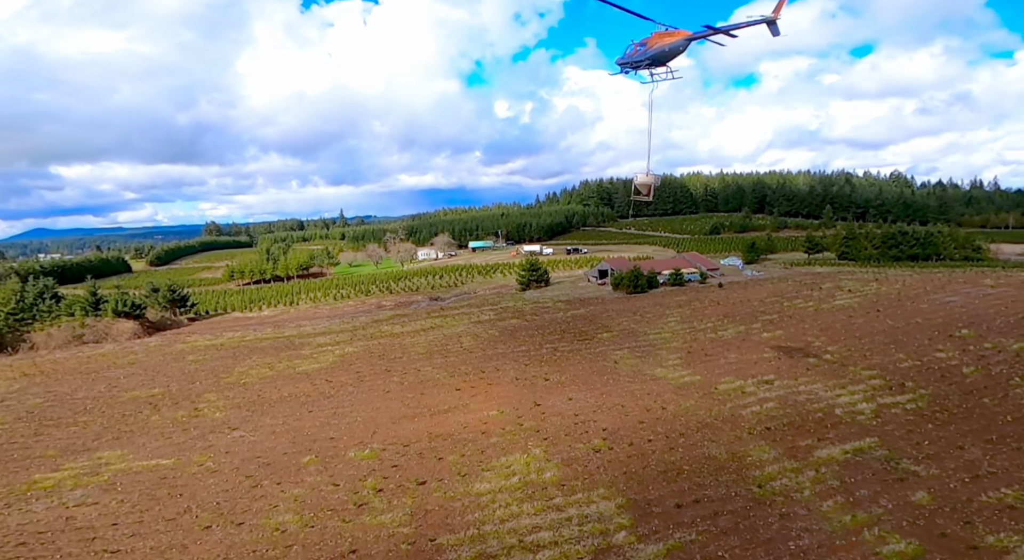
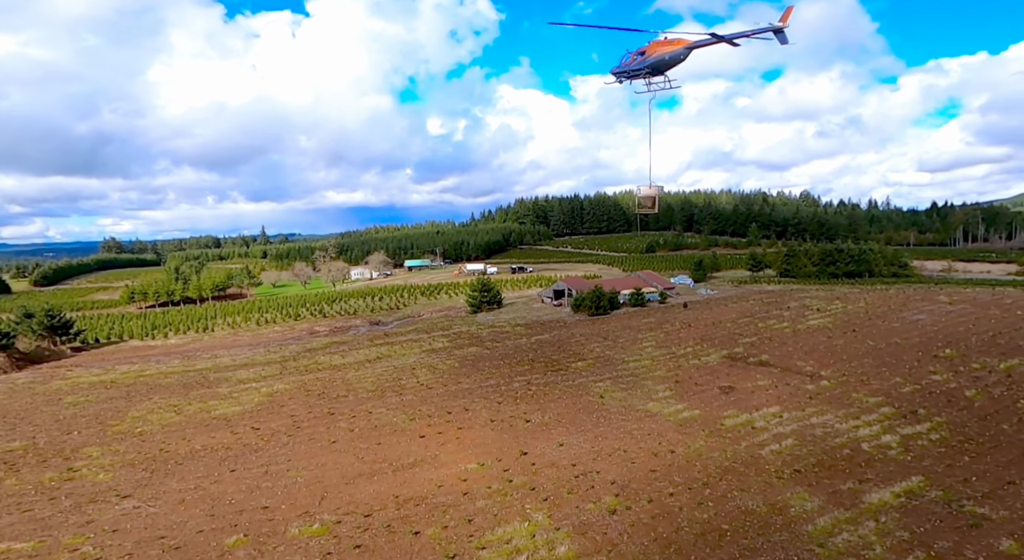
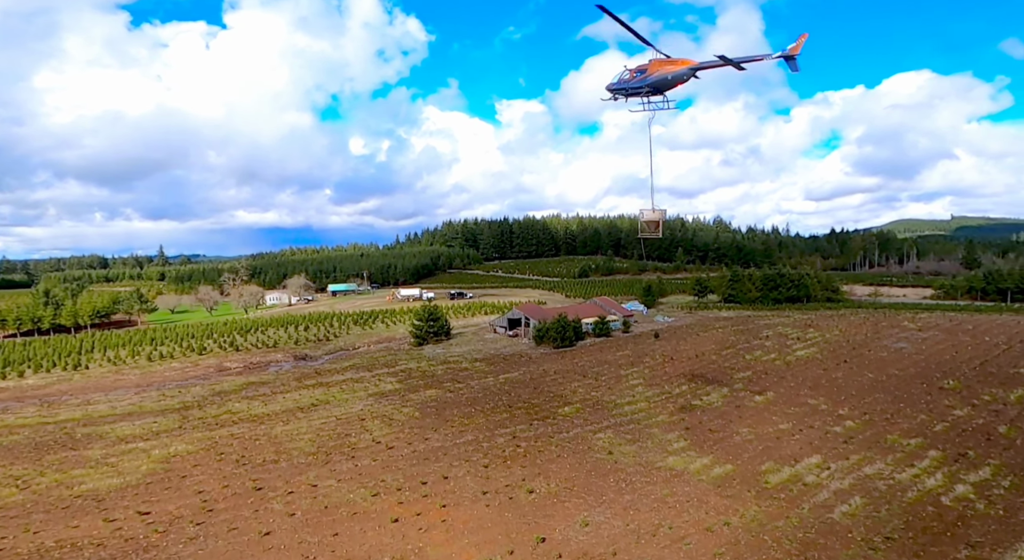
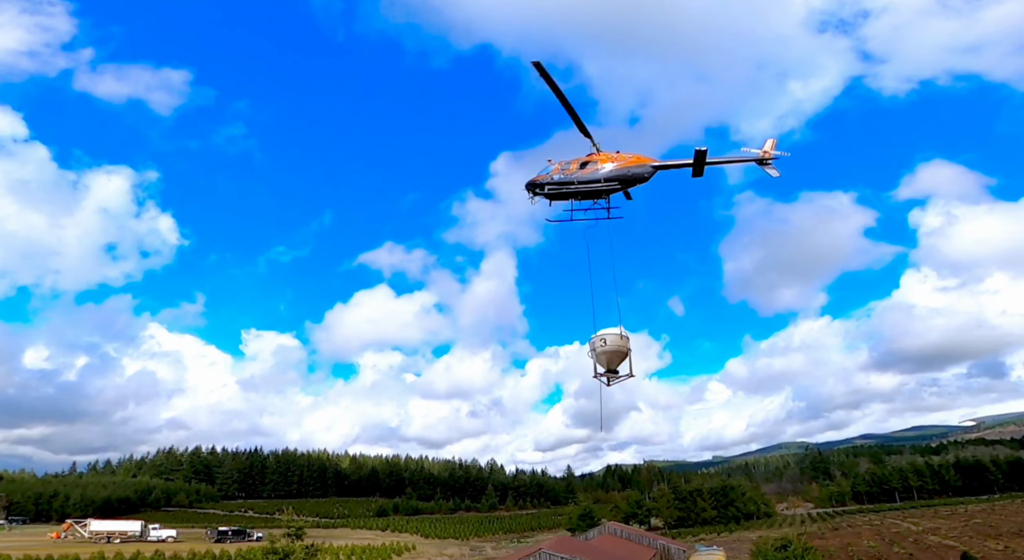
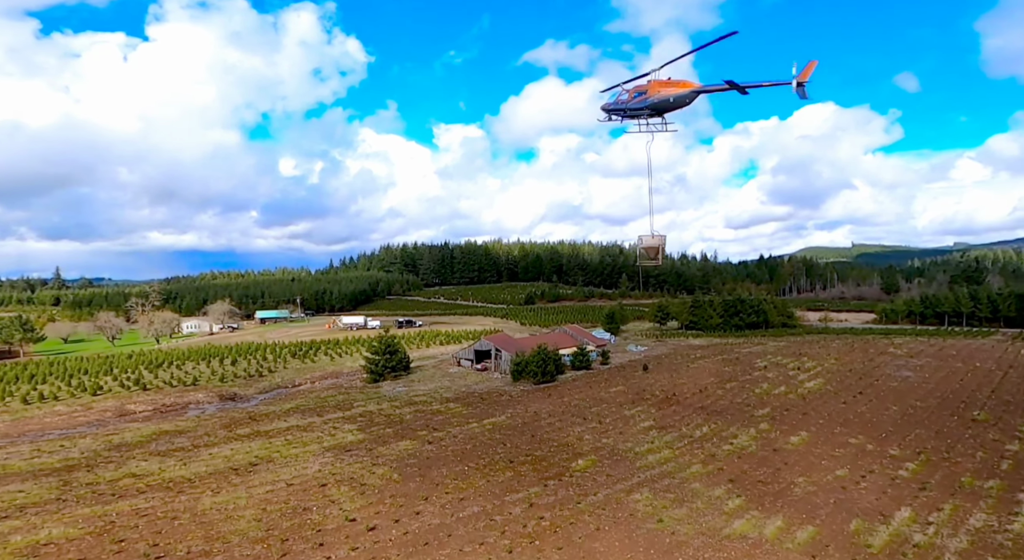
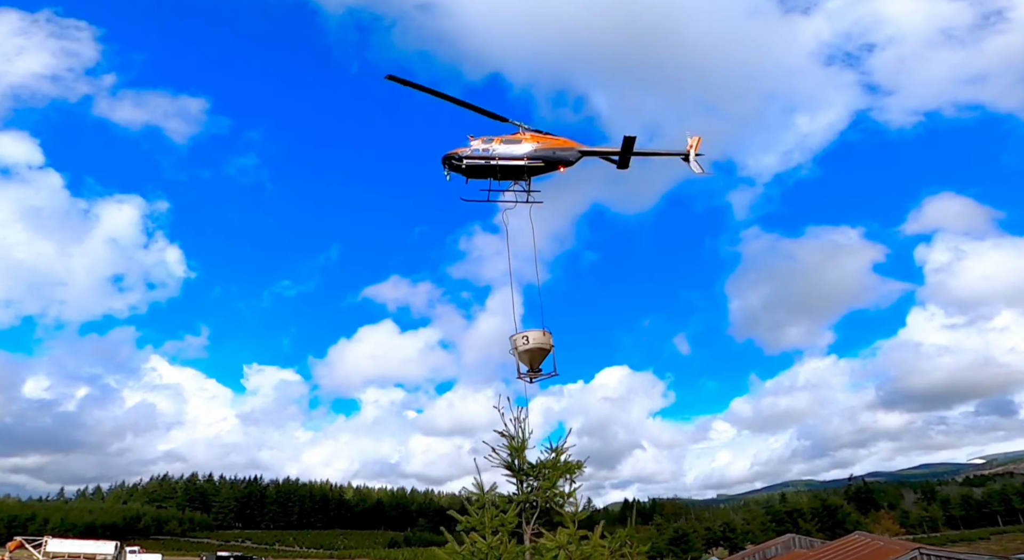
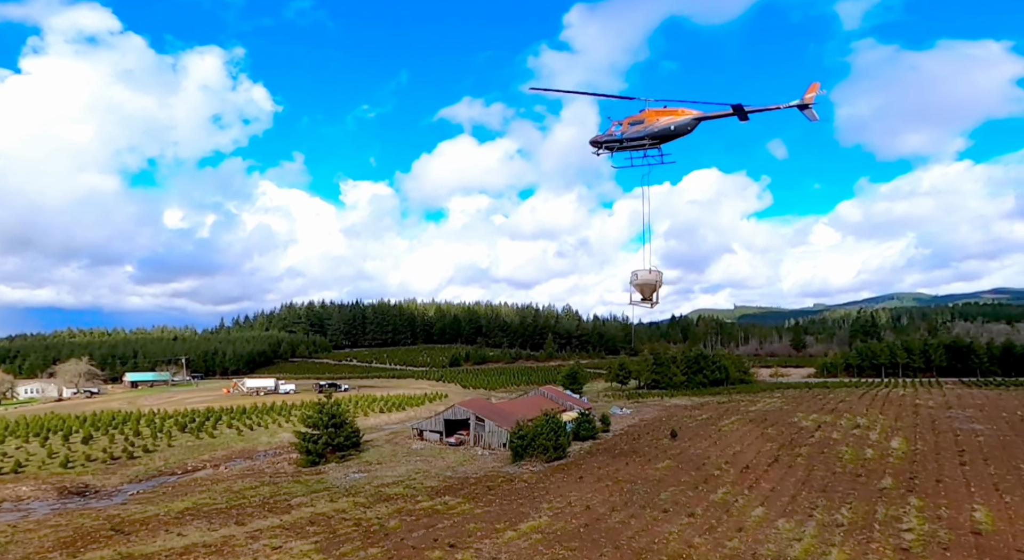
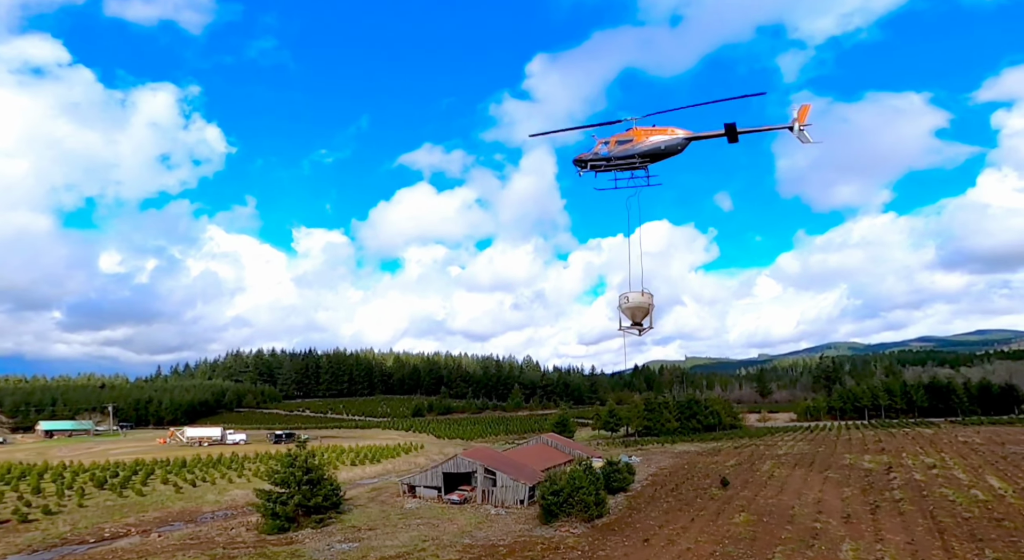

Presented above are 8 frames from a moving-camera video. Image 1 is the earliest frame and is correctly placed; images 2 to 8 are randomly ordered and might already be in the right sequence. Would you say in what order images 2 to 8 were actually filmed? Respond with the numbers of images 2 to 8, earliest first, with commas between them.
2, 3, 5, 7, 8, 4, 6
